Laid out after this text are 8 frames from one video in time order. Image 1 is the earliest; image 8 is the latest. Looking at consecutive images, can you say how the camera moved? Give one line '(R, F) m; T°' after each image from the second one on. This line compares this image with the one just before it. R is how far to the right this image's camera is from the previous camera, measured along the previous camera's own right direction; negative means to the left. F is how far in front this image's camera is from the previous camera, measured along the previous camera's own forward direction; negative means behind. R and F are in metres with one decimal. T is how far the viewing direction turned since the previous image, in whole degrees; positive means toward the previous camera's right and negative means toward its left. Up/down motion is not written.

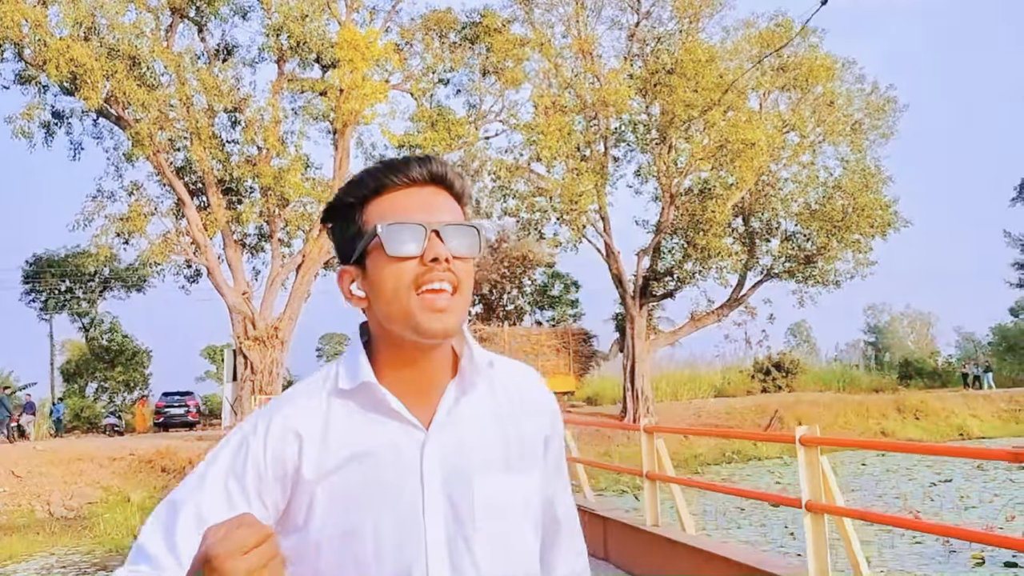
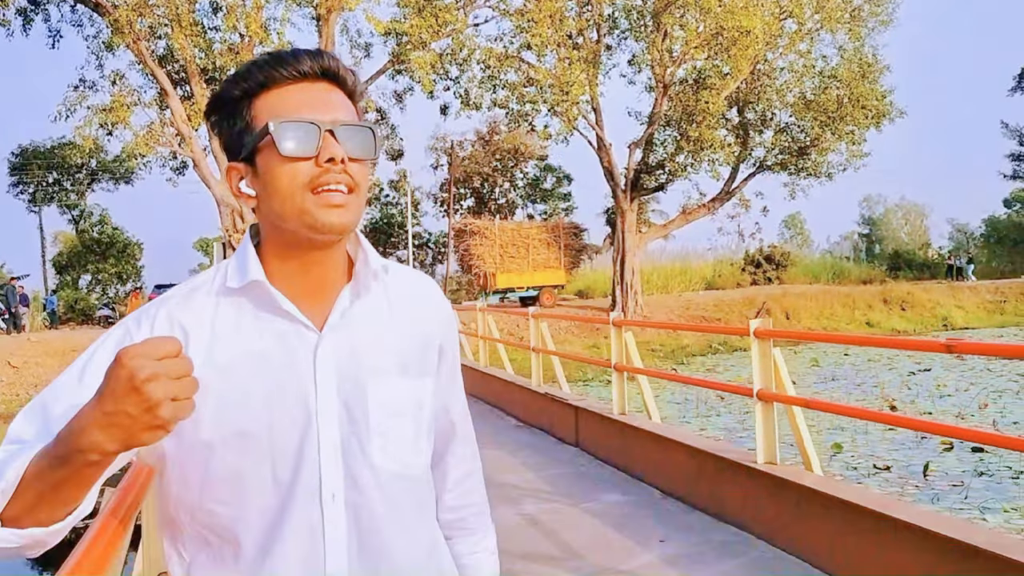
(+0.2, 0.0) m; 0°
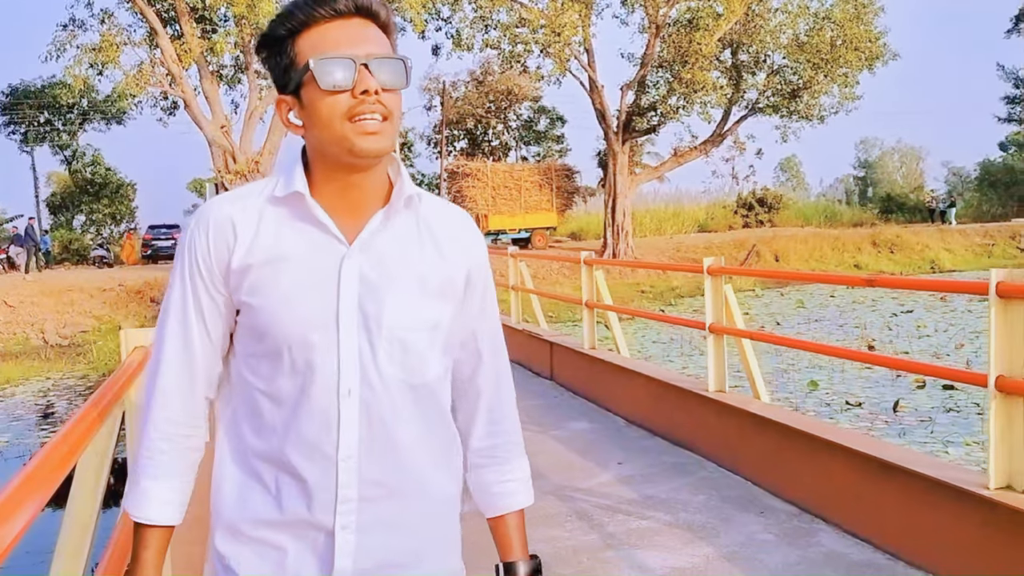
(+0.1, -0.3) m; 0°
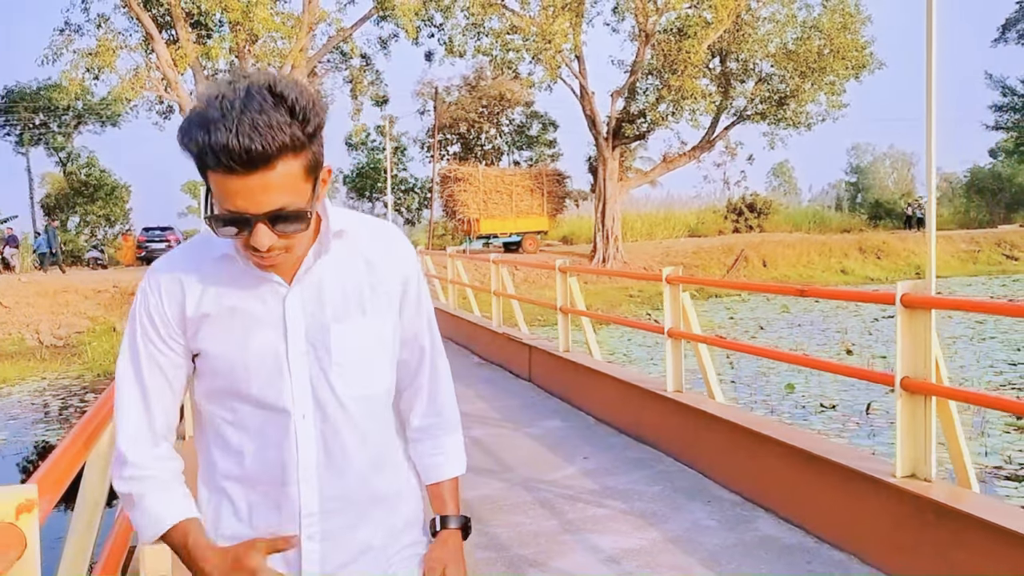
(+0.1, -0.3) m; 0°
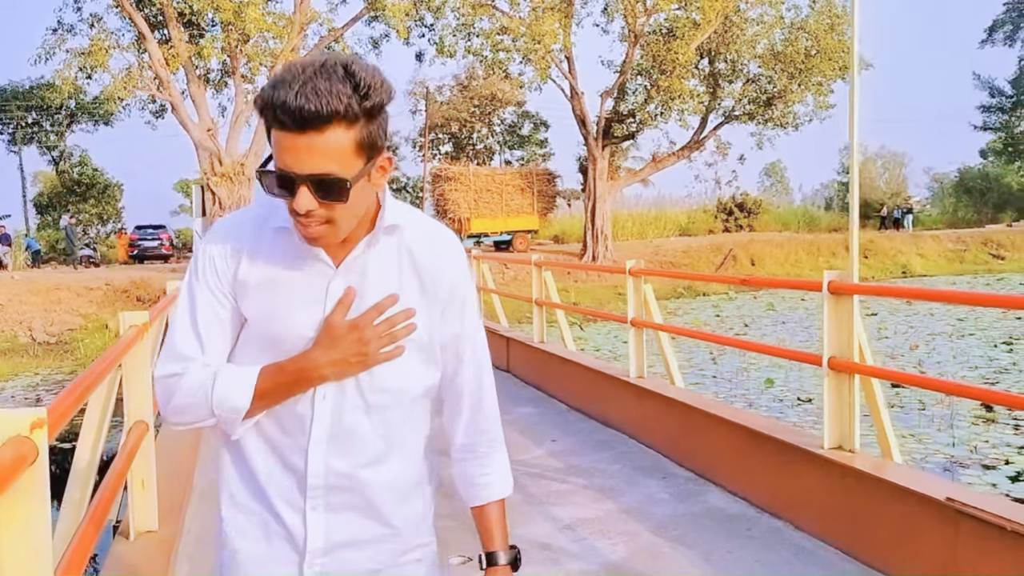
(+0.1, -0.3) m; 0°
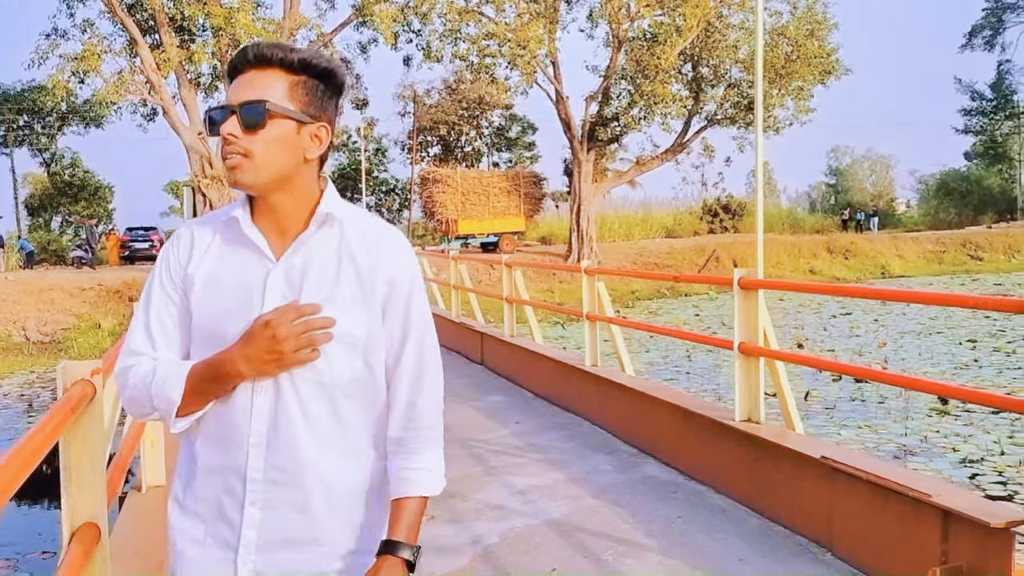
(+0.1, -0.5) m; +1°
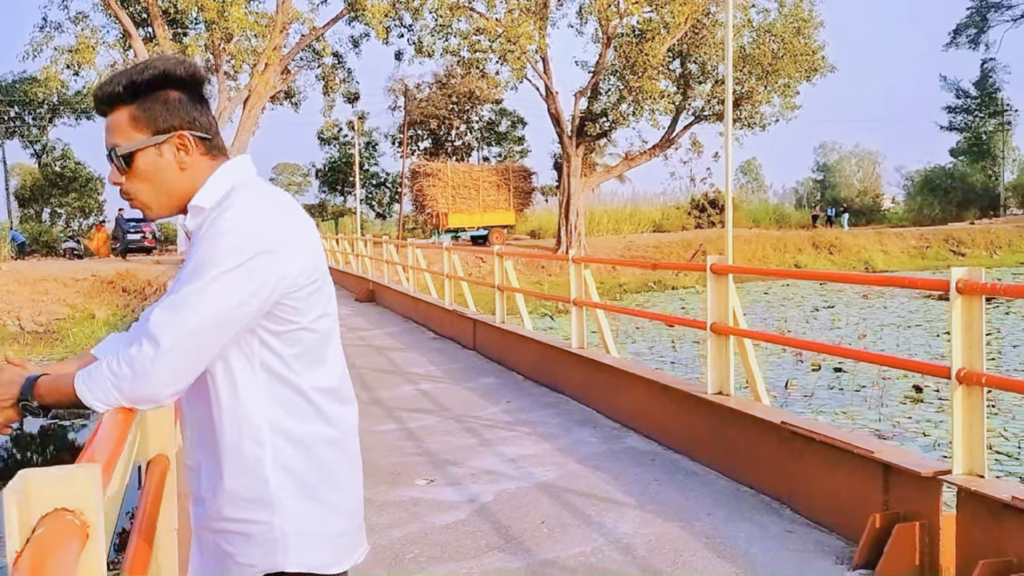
(0.0, -0.4) m; +1°
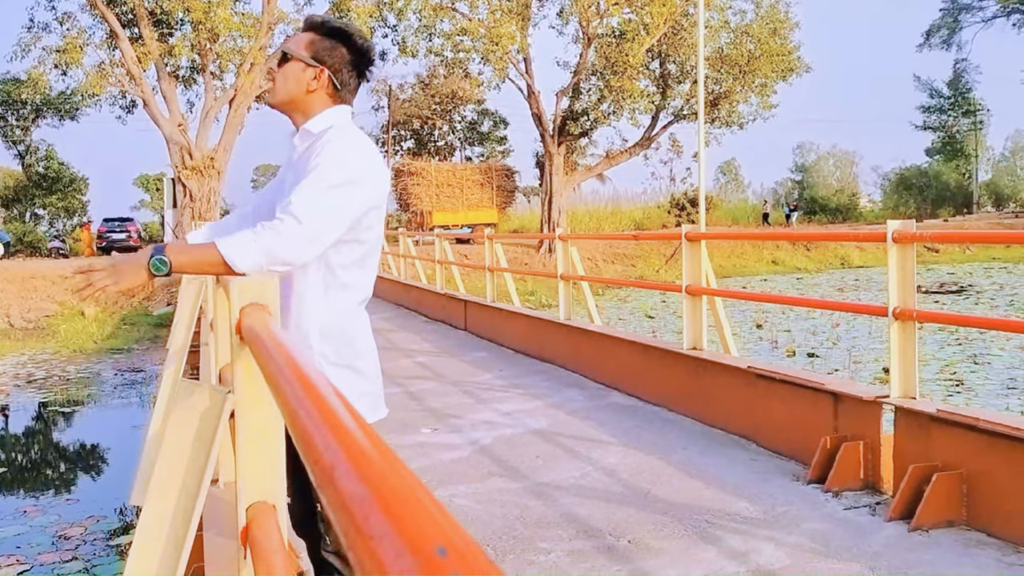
(-0.1, -0.5) m; +1°
